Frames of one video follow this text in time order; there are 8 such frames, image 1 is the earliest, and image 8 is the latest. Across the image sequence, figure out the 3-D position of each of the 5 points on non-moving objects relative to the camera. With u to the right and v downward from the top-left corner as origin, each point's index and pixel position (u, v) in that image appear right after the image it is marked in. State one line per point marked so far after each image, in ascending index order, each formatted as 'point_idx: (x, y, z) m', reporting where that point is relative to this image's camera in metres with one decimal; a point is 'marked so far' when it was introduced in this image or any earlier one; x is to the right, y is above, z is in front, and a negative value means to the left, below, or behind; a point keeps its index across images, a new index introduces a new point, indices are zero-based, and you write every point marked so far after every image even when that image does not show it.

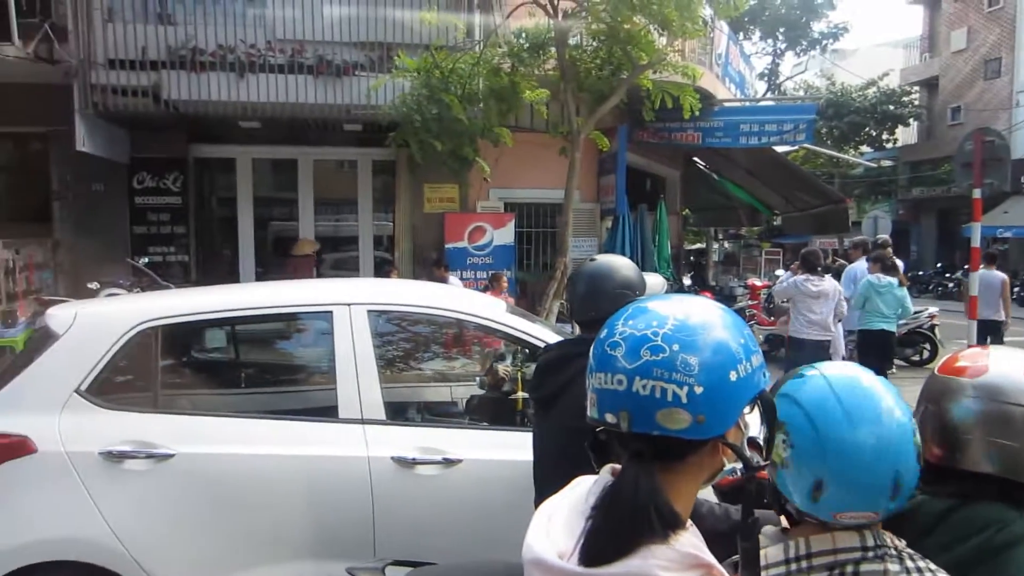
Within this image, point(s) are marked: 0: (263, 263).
0: (-3.2, +0.3, +10.1) m
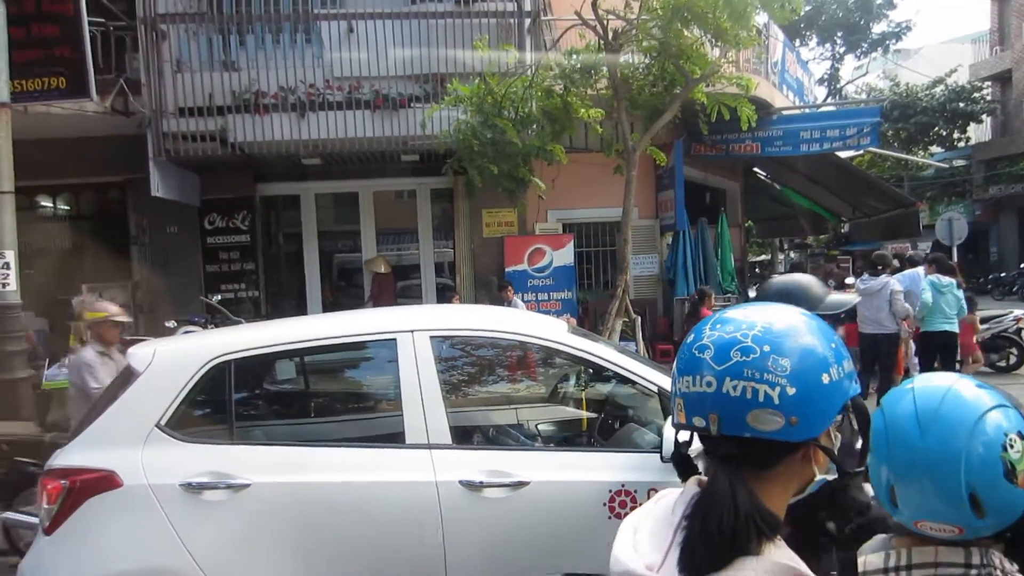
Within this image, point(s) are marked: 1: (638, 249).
0: (-2.4, -0.1, +10.3) m
1: (+1.7, +0.5, +10.4) m
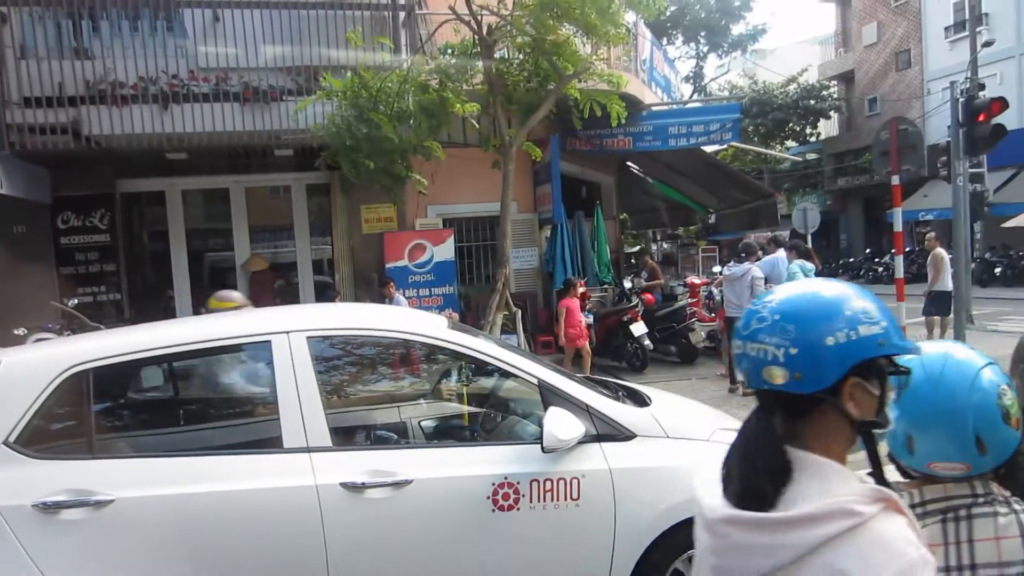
0: (-3.9, -0.1, +9.8) m
1: (+0.1, +0.6, +10.5) m
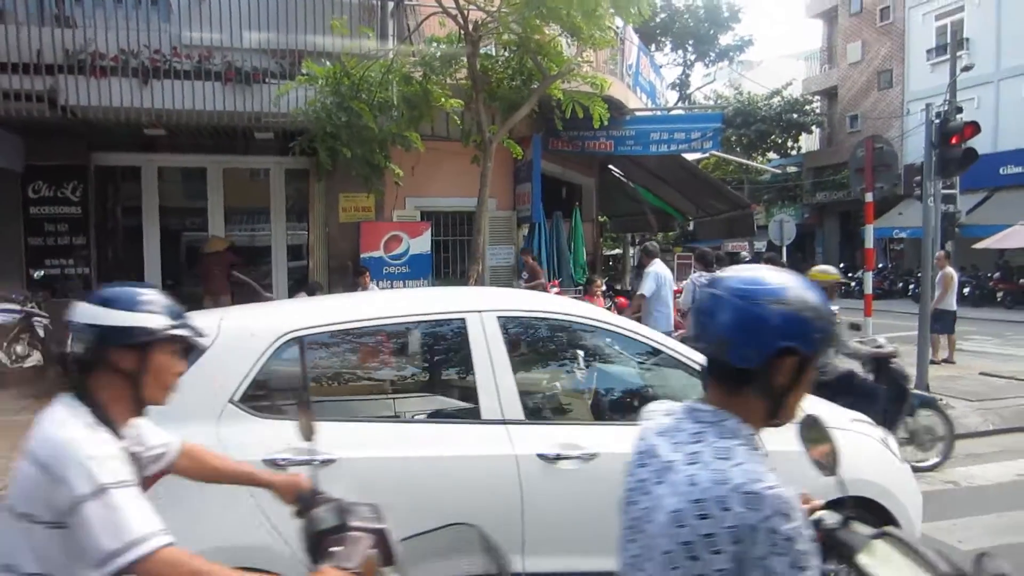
0: (-4.2, +0.2, +9.7) m
1: (-0.2, +0.7, +10.5) m
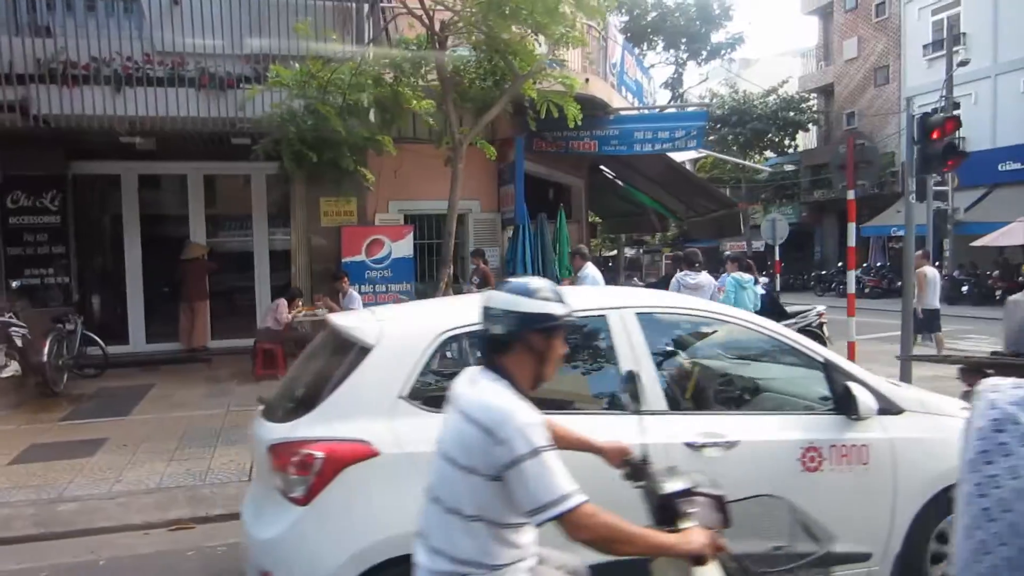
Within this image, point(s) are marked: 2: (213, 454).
0: (-4.4, +0.1, +9.7) m
1: (-0.4, +0.6, +10.5) m
2: (-2.2, -1.2, +5.7) m
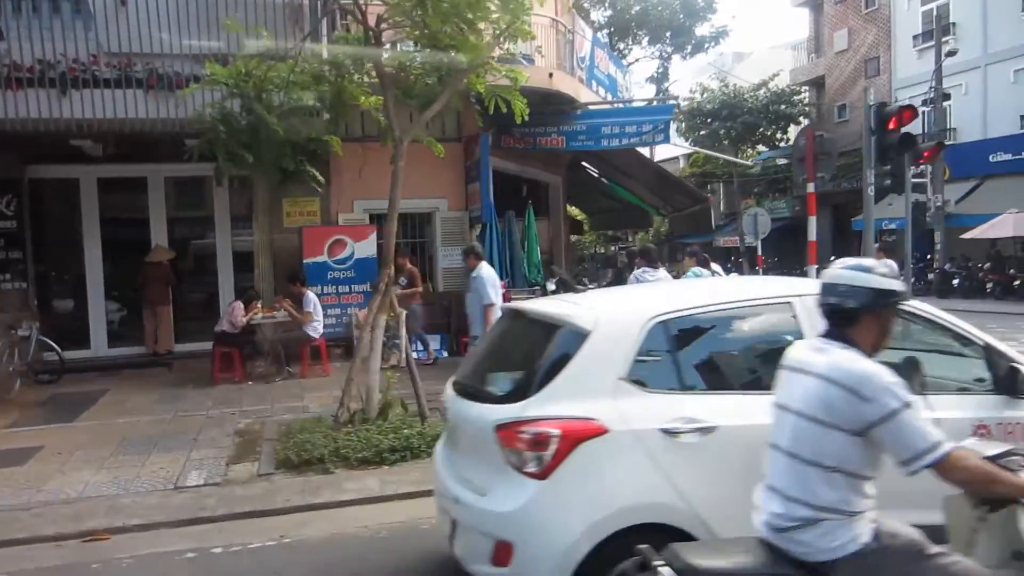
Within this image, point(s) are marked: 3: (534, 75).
0: (-4.8, 0.0, +9.6) m
1: (-0.9, +0.6, +10.3) m
2: (-2.6, -1.2, +5.5) m
3: (+0.2, +2.6, +9.5) m
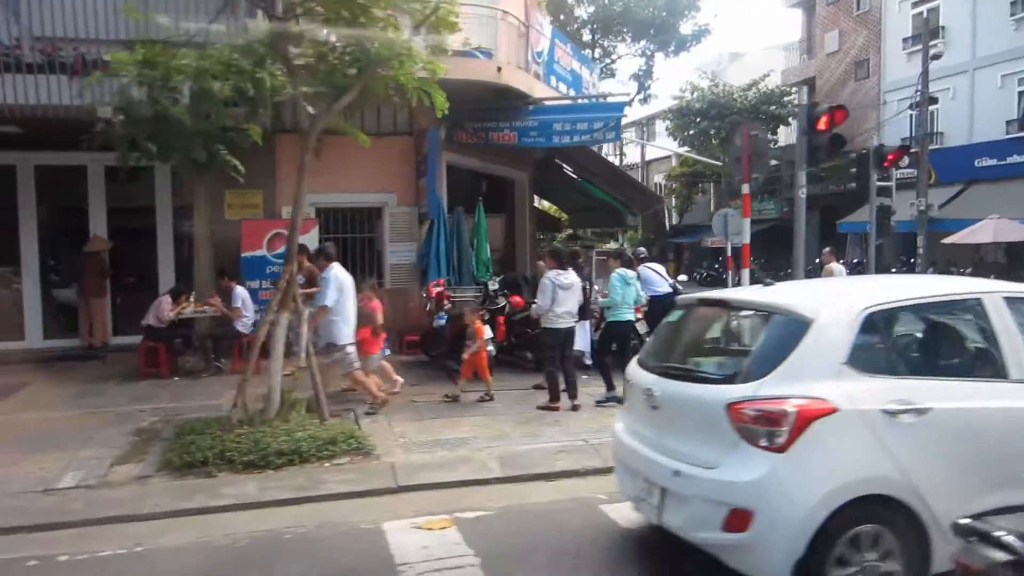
0: (-5.5, +0.1, +9.4) m
1: (-1.5, +0.7, +10.1) m
2: (-3.3, -1.2, +5.4) m
3: (-0.4, +2.6, +9.3) m
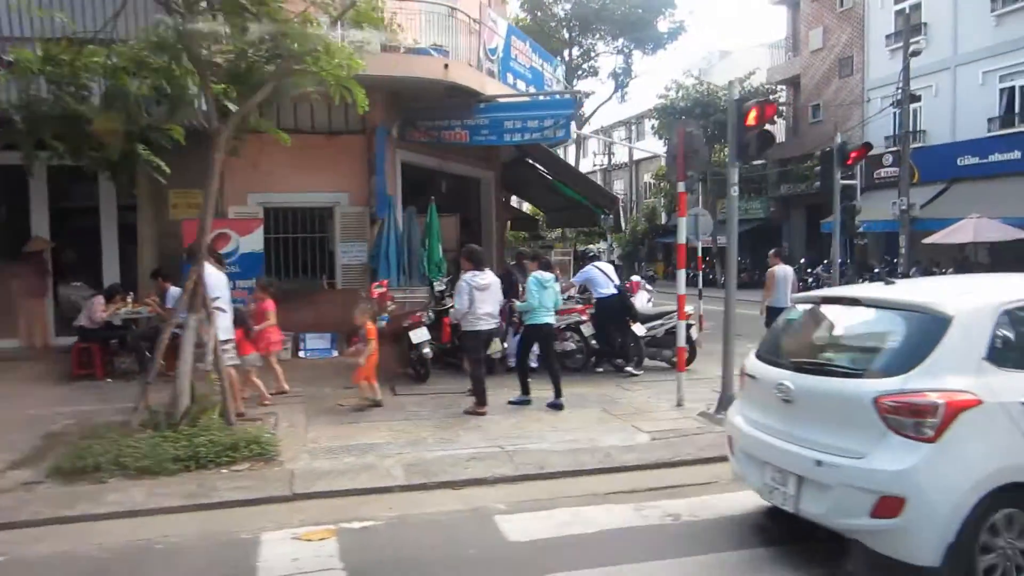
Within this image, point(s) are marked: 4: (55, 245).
0: (-6.1, +0.1, +9.2) m
1: (-2.1, +0.6, +10.0) m
2: (-3.9, -1.2, +5.2) m
3: (-1.0, +2.6, +9.1) m
4: (-5.4, +0.5, +9.2) m
